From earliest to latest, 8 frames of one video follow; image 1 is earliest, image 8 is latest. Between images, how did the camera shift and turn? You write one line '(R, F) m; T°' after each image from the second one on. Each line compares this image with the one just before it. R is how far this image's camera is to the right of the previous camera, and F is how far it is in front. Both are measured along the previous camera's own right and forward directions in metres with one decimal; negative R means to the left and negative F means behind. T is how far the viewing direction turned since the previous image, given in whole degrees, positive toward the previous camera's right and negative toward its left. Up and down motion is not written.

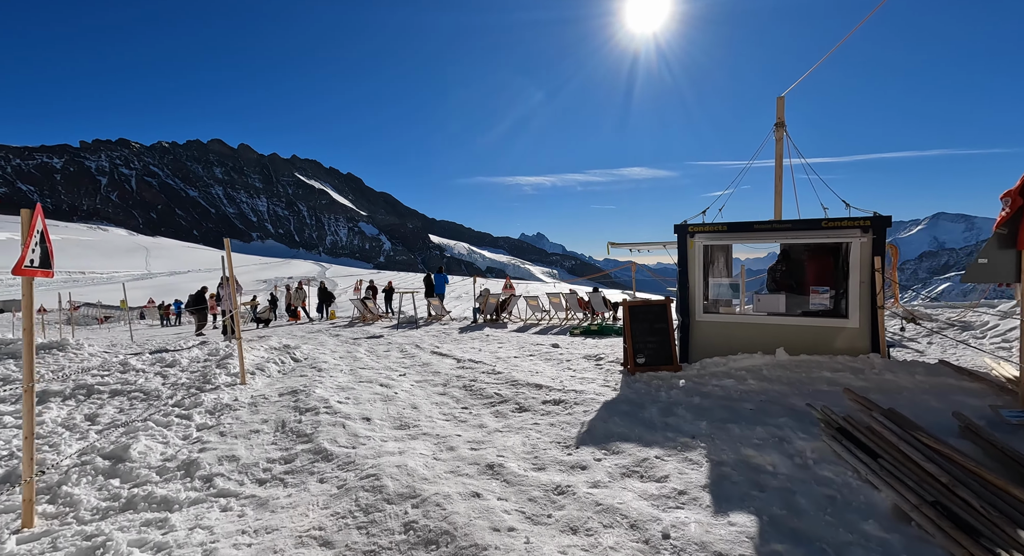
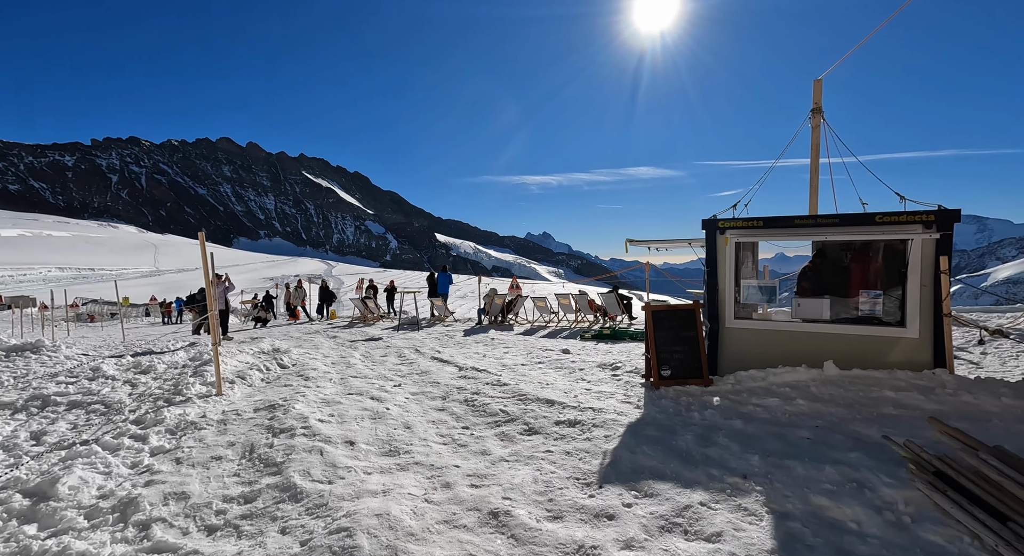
(0.0, +0.8) m; -1°
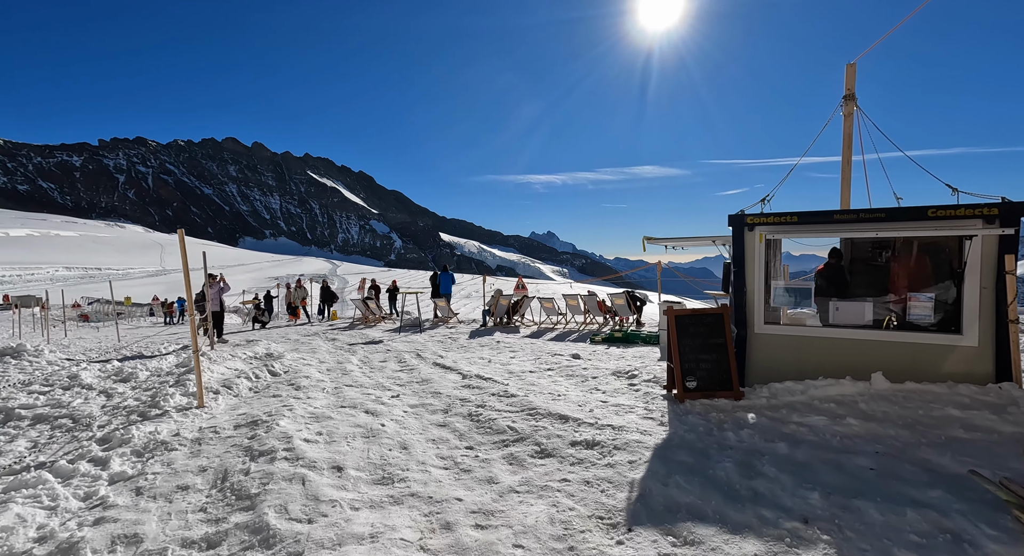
(0.0, +0.6) m; -1°
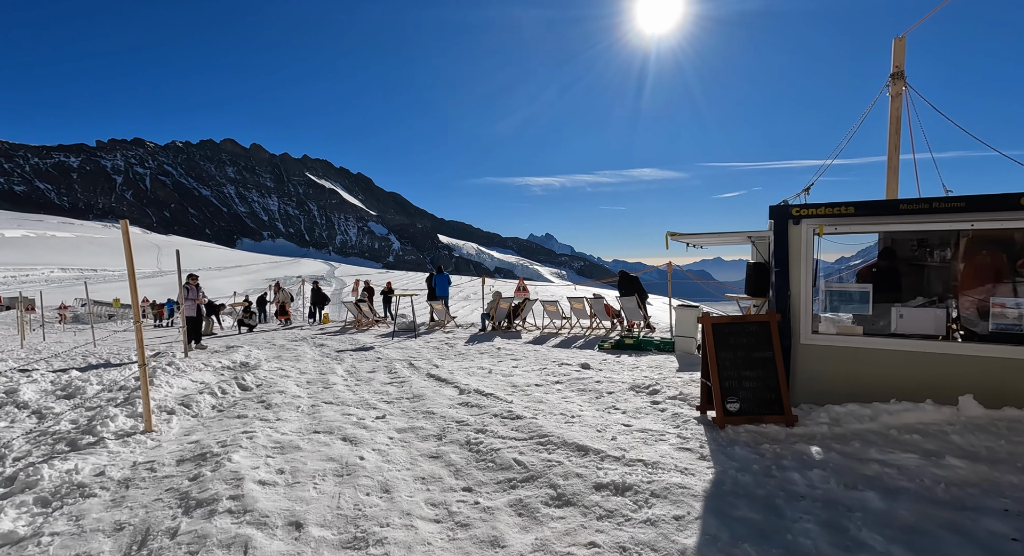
(-0.1, +0.9) m; 0°
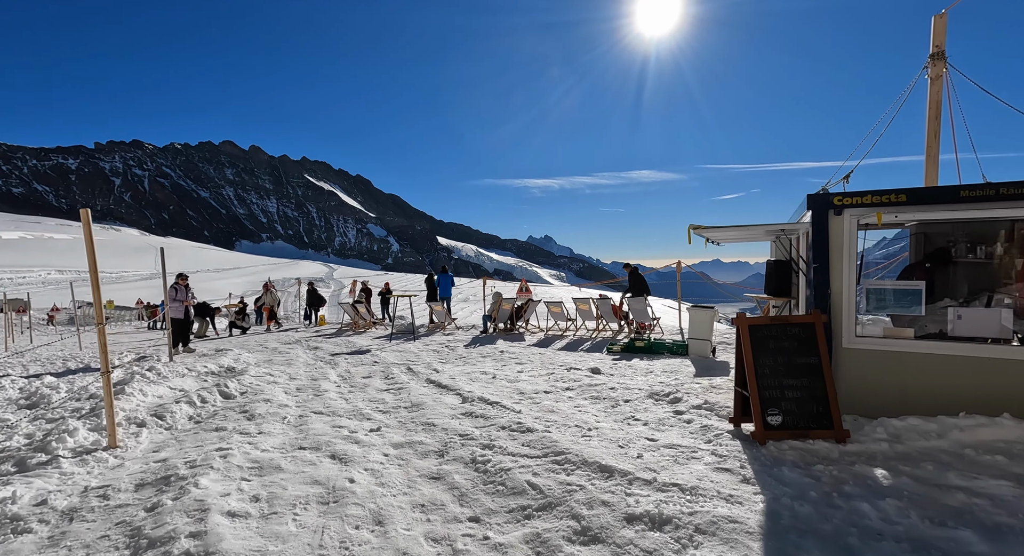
(-0.1, +0.6) m; 0°
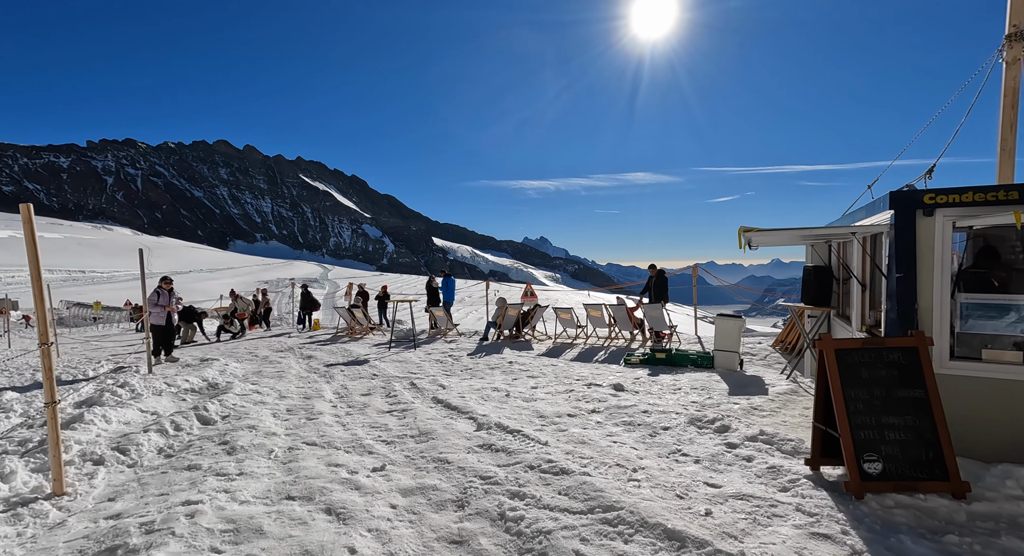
(-0.3, +0.8) m; +1°
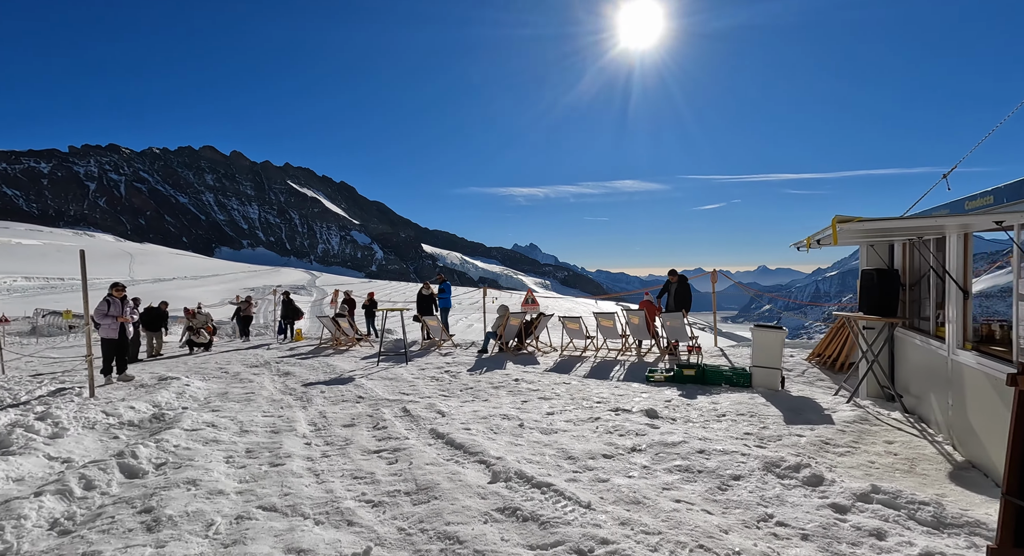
(-0.3, +1.2) m; +1°
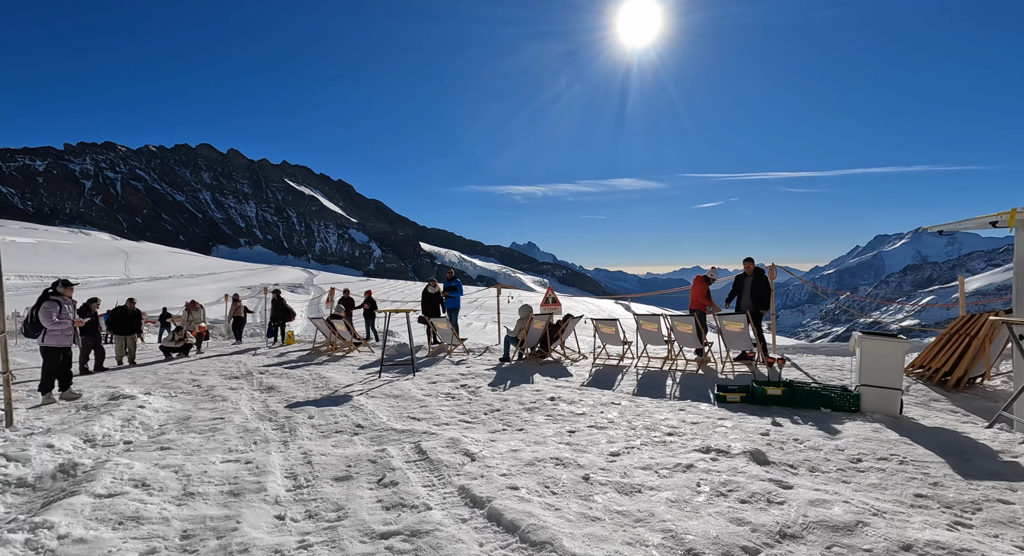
(-0.5, +1.8) m; 0°
